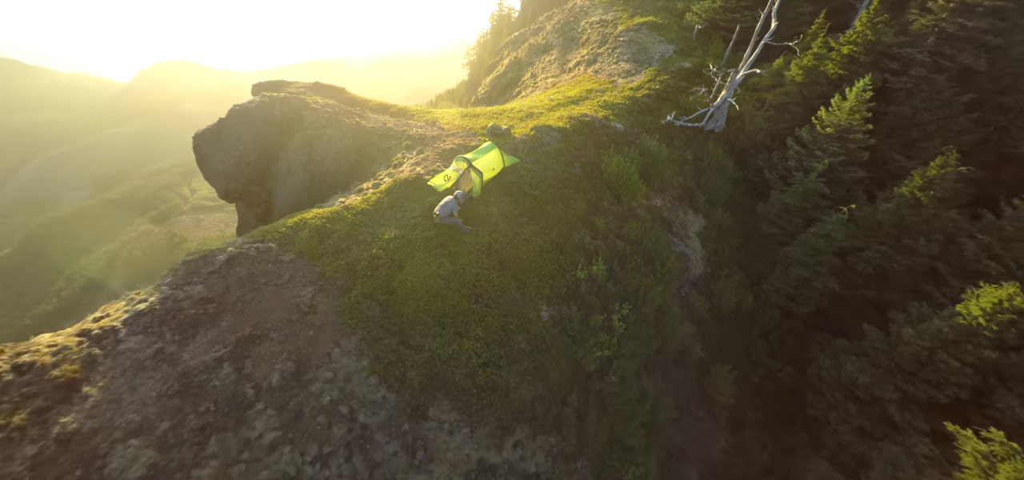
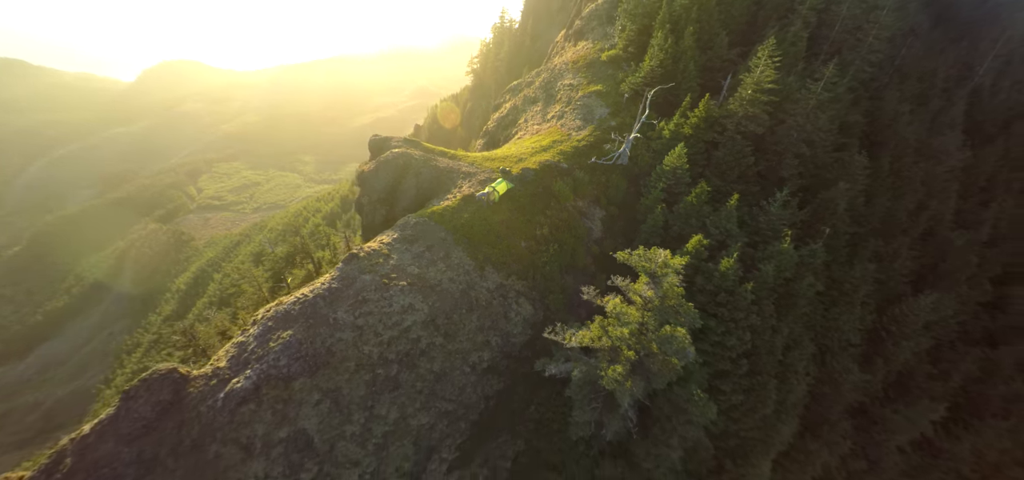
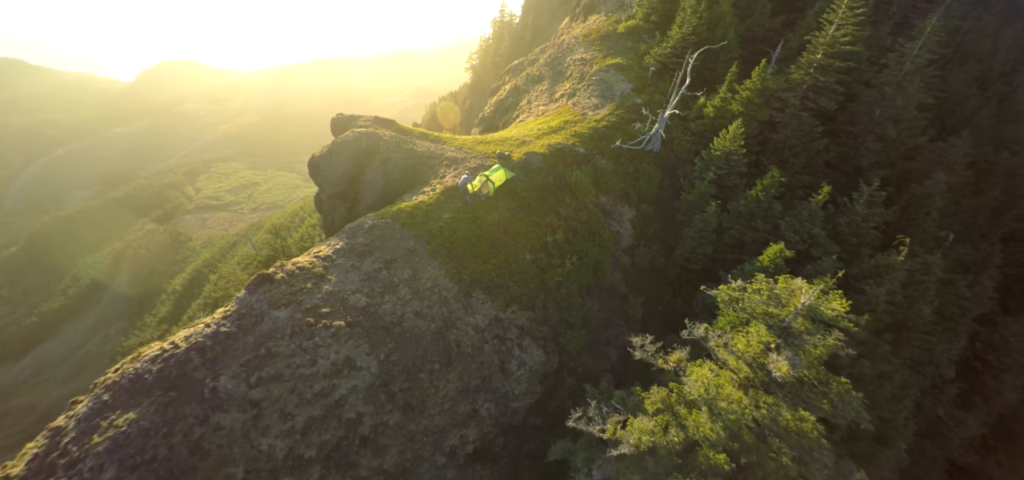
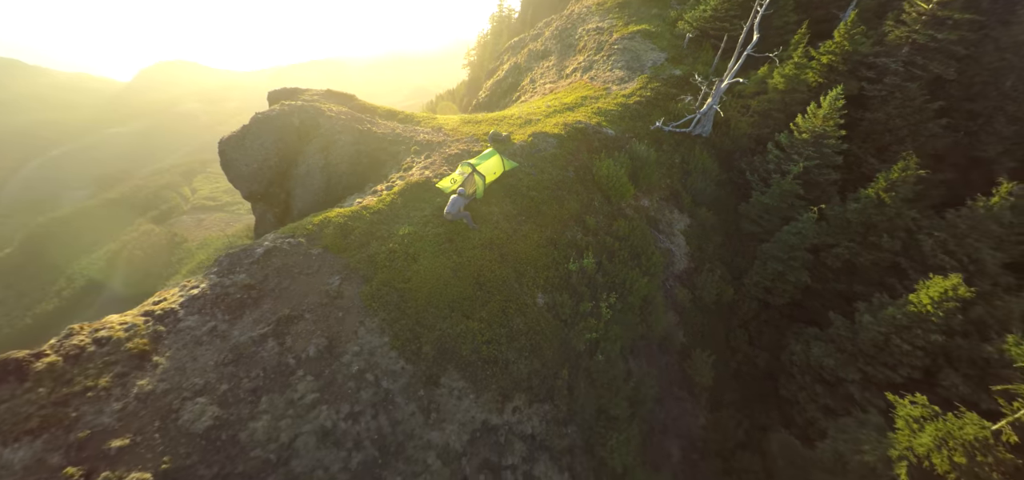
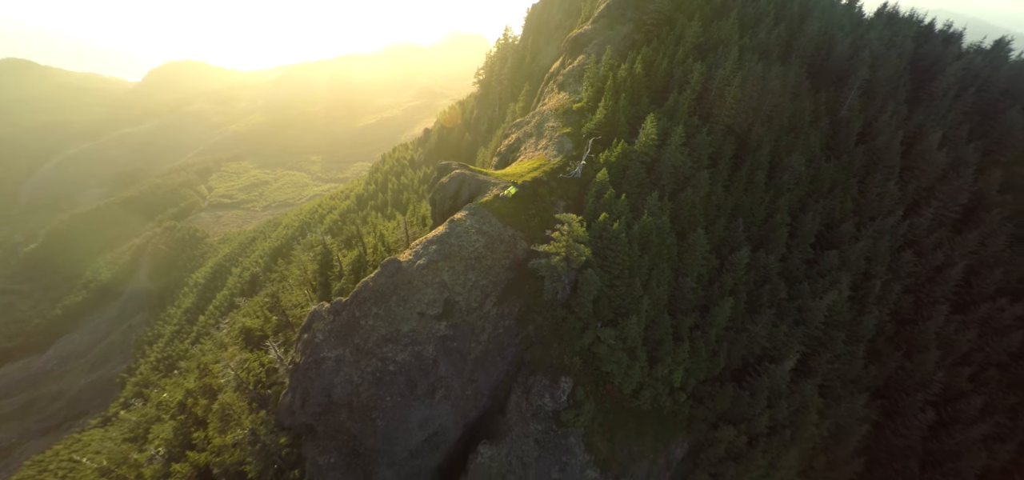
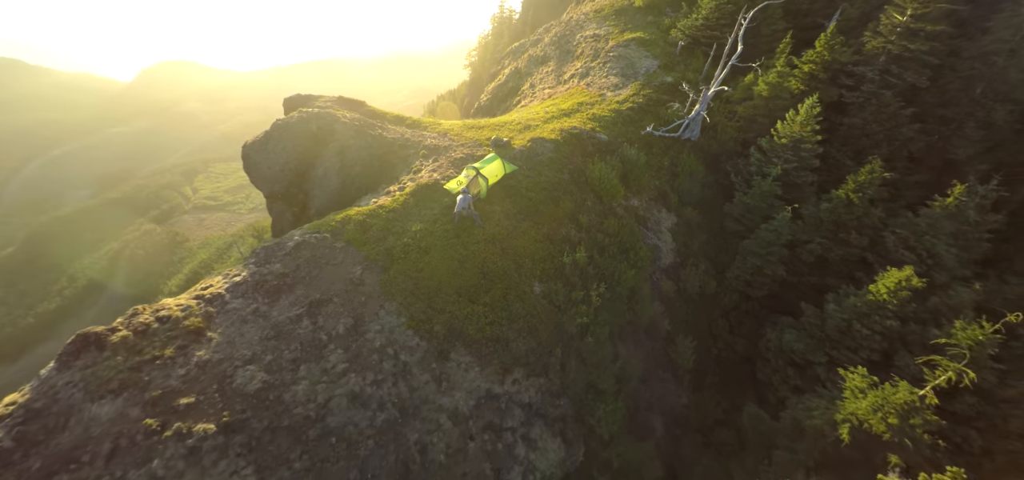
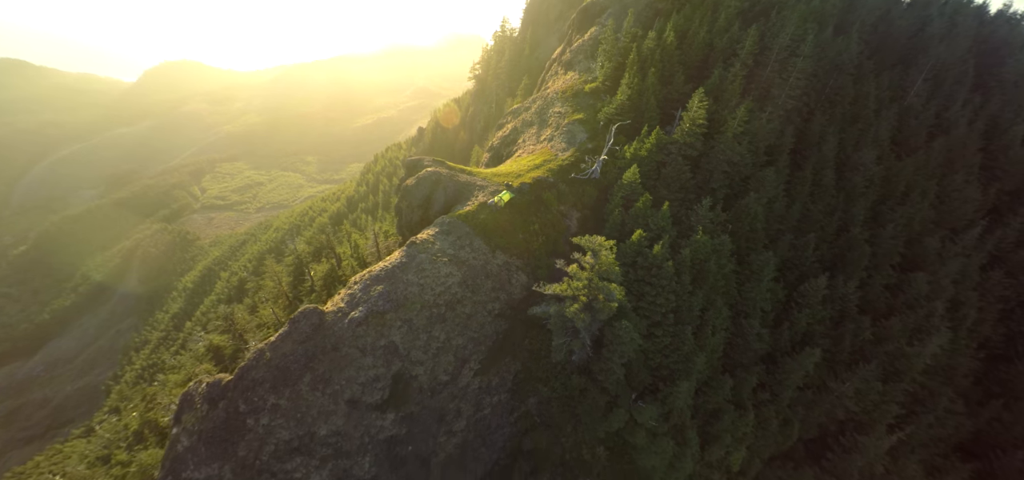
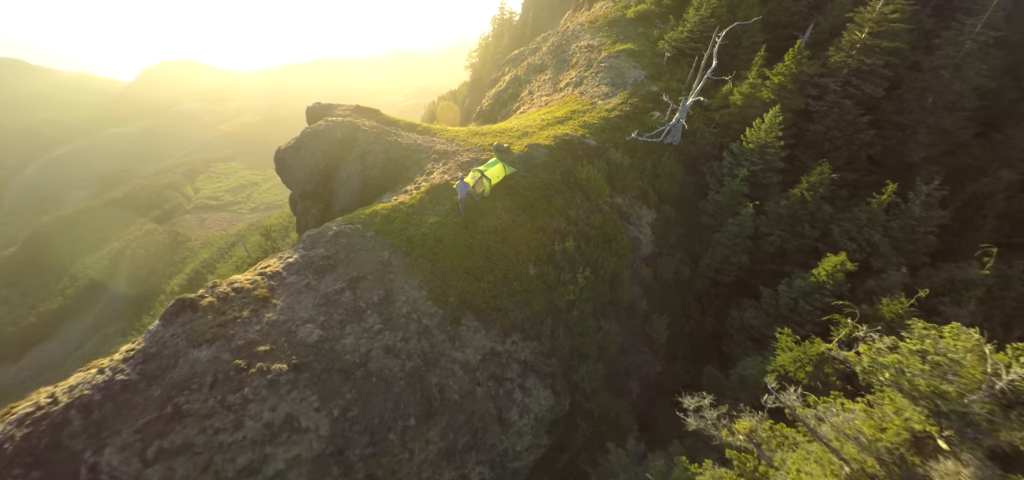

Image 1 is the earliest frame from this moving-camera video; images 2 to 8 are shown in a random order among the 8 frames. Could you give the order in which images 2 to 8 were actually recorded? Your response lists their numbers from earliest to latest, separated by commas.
4, 6, 8, 3, 2, 7, 5
